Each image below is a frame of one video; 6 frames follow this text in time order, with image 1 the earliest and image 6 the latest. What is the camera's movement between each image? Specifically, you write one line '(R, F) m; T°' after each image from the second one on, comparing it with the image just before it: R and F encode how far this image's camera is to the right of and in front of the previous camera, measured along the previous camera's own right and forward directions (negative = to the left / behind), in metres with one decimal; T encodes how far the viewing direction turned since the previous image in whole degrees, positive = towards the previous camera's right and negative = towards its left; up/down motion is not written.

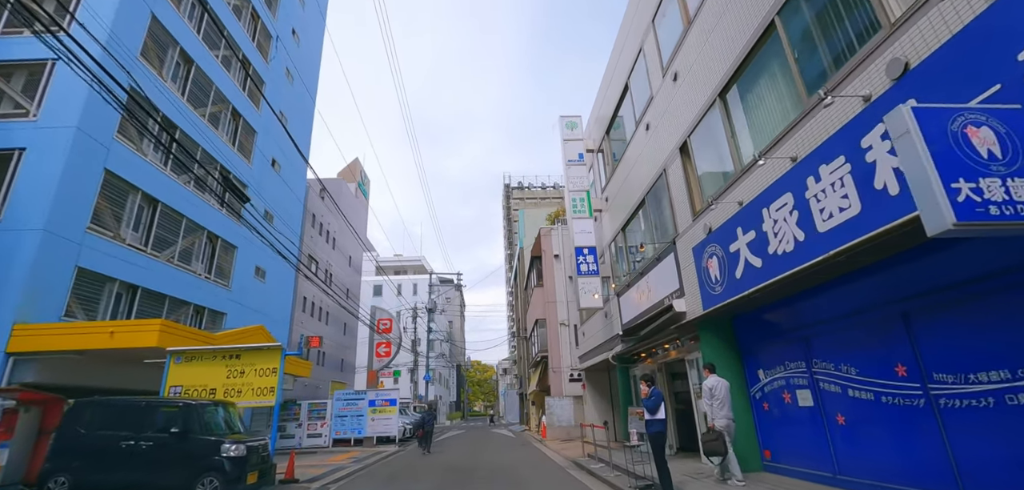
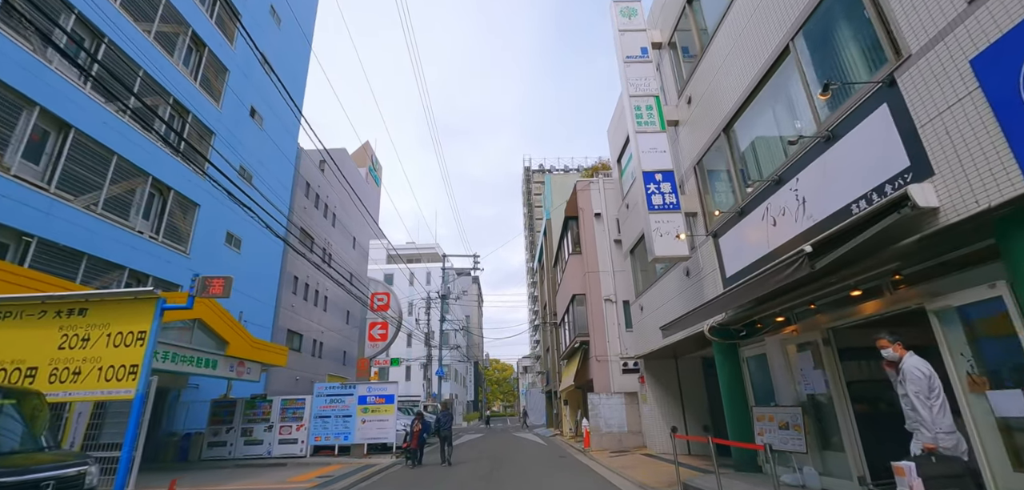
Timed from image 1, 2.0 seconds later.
(-0.4, +4.3) m; -2°
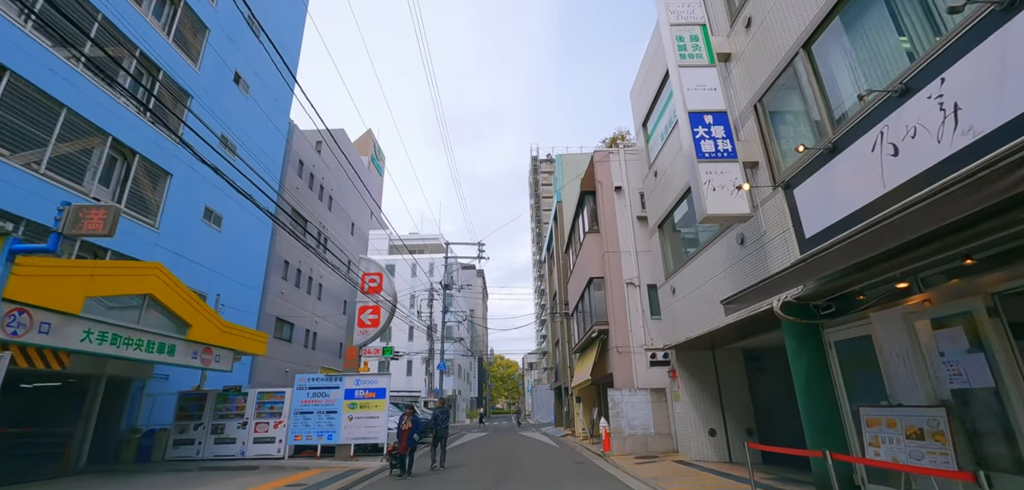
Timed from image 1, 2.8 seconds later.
(-0.1, +1.8) m; -1°
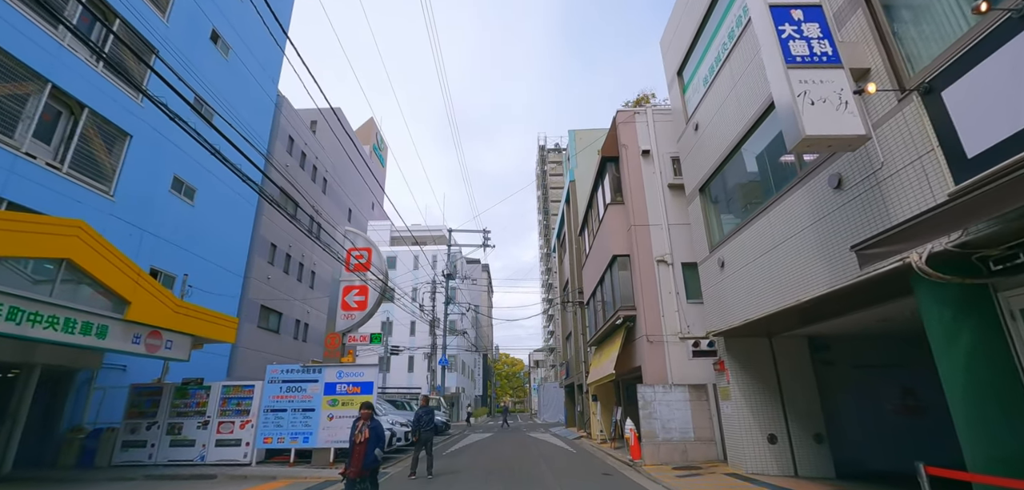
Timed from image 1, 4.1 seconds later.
(-0.1, +1.9) m; -1°
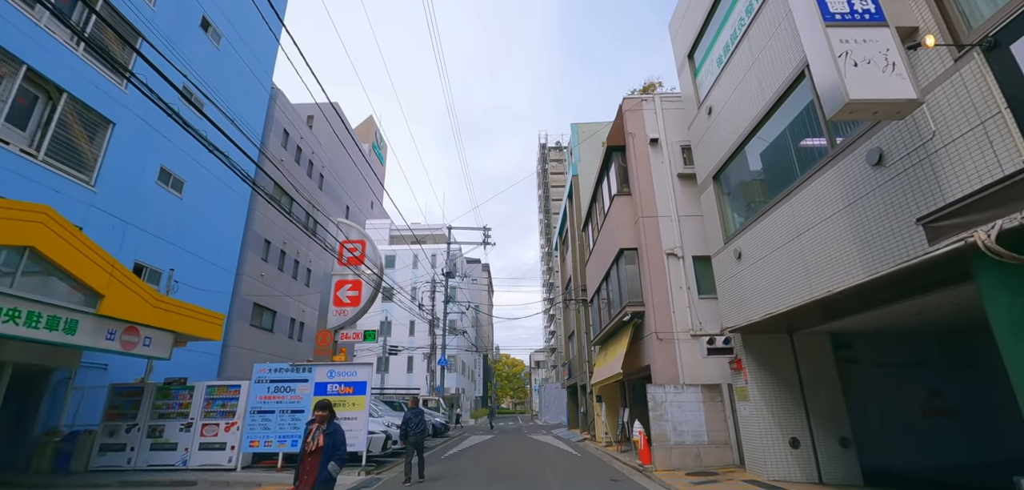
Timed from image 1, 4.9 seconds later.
(0.0, +0.6) m; 0°
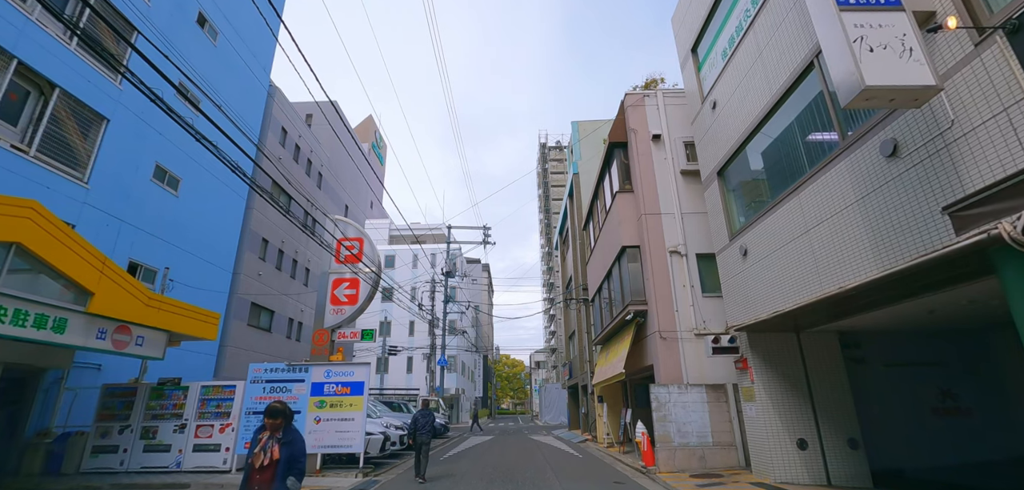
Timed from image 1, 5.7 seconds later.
(0.0, +0.2) m; 0°
